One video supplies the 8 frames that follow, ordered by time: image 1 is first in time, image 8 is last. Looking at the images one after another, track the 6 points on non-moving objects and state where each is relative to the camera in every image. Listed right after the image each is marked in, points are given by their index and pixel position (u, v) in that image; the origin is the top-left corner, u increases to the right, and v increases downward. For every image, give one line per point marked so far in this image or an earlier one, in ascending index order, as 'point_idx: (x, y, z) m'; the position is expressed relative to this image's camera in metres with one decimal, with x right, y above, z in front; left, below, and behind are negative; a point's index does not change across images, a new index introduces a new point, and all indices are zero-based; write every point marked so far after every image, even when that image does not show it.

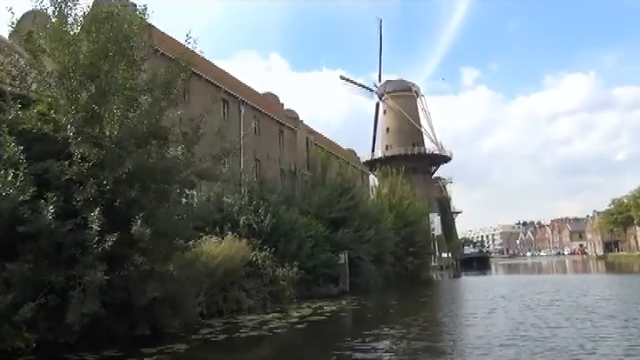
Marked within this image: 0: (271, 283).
0: (-1.6, -3.5, +19.2) m
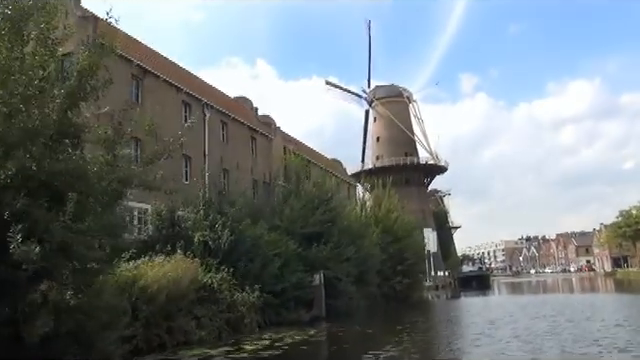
0: (-2.7, -3.8, +16.7) m
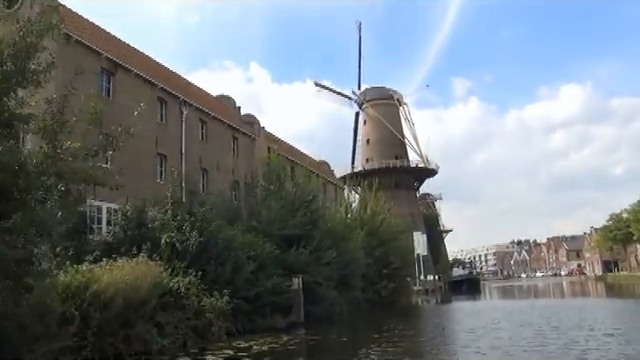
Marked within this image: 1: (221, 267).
0: (-3.4, -3.8, +15.6) m
1: (-3.0, -2.6, +17.0) m
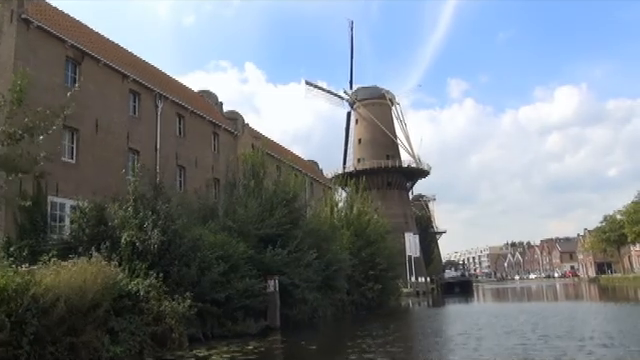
0: (-4.2, -3.6, +14.4) m
1: (-3.7, -2.5, +15.8) m
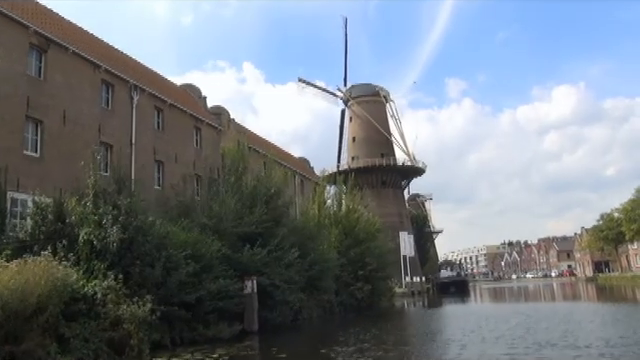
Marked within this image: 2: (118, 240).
0: (-4.8, -3.4, +13.1) m
1: (-4.4, -2.3, +14.6) m
2: (-5.0, -1.5, +14.1) m
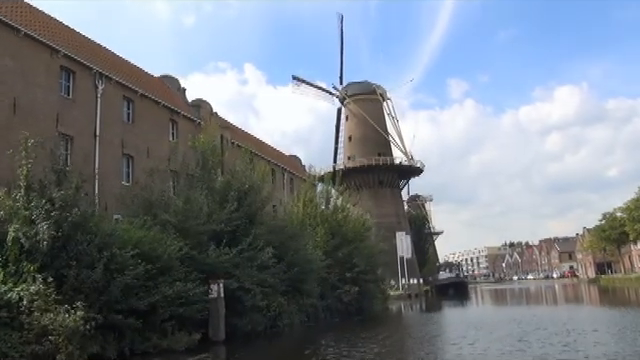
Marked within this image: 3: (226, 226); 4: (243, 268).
0: (-5.6, -3.2, +11.3) m
1: (-5.2, -2.1, +12.8) m
2: (-5.8, -1.3, +12.3) m
3: (-3.2, -1.5, +19.0) m
4: (-2.5, -2.9, +18.4) m
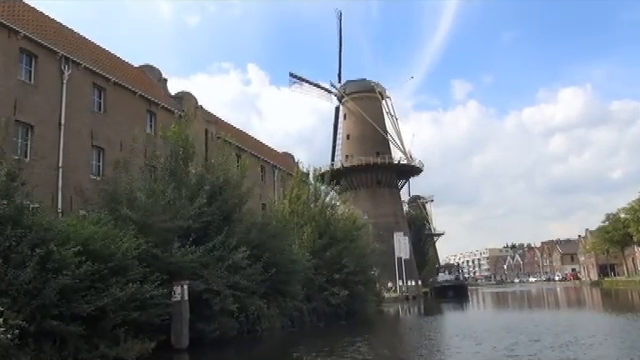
0: (-6.3, -2.9, +9.7) m
1: (-5.9, -1.8, +11.2) m
2: (-6.5, -1.0, +10.7) m
3: (-3.8, -1.3, +17.4) m
4: (-3.2, -2.6, +16.8) m
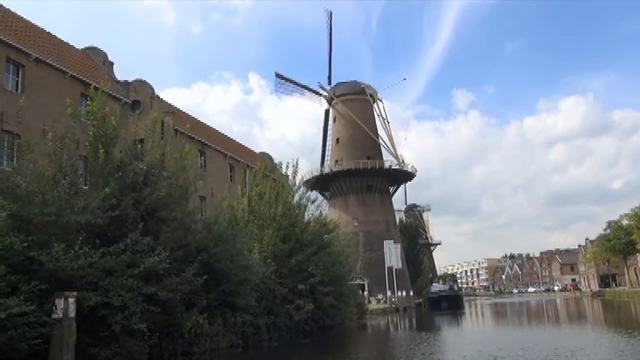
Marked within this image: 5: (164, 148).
0: (-7.9, -2.4, +6.2) m
1: (-7.4, -1.3, +7.7) m
2: (-8.1, -0.5, +7.2) m
3: (-5.4, -0.9, +13.8) m
4: (-4.7, -2.2, +13.2) m
5: (-4.9, +0.9, +17.7) m
